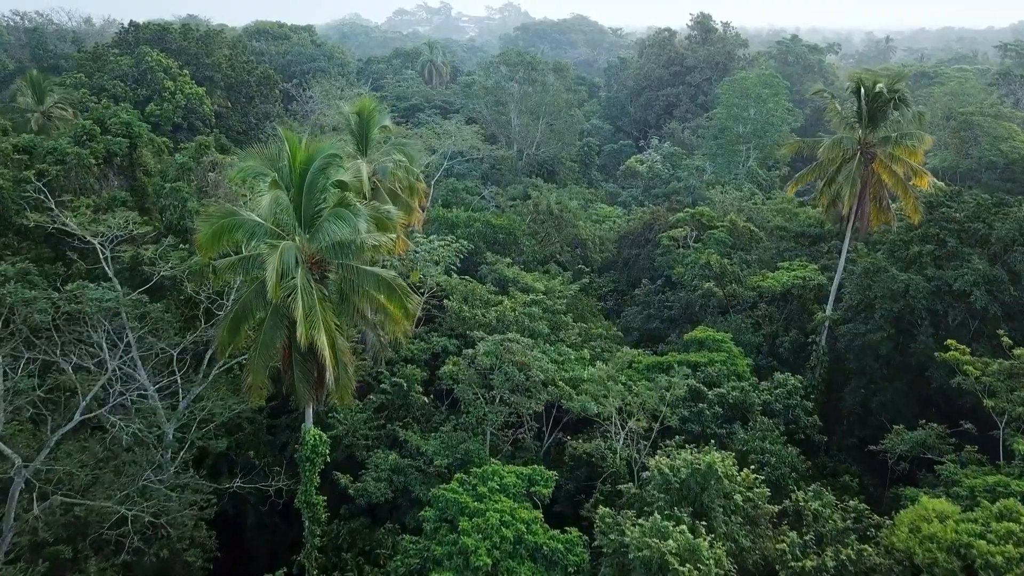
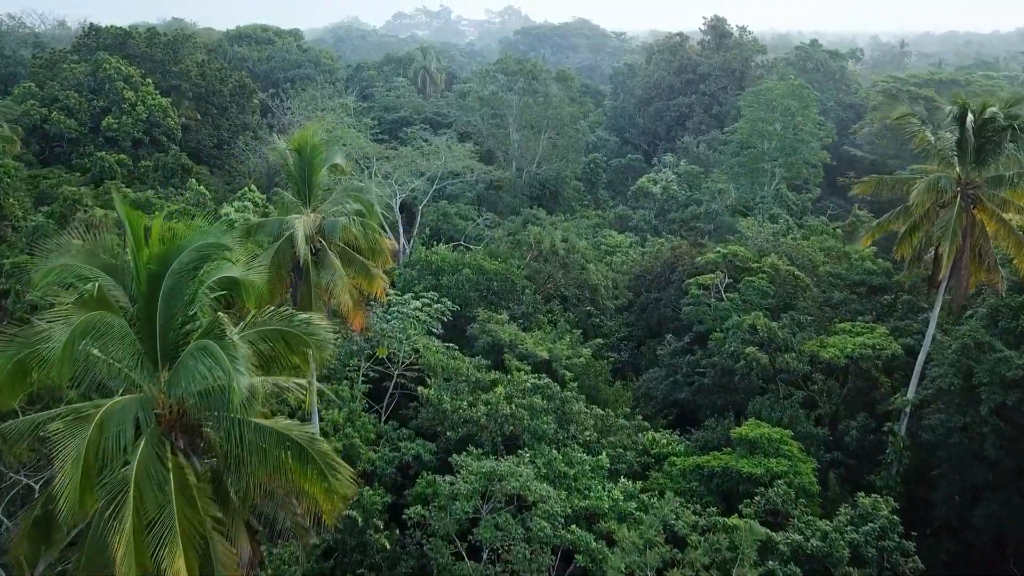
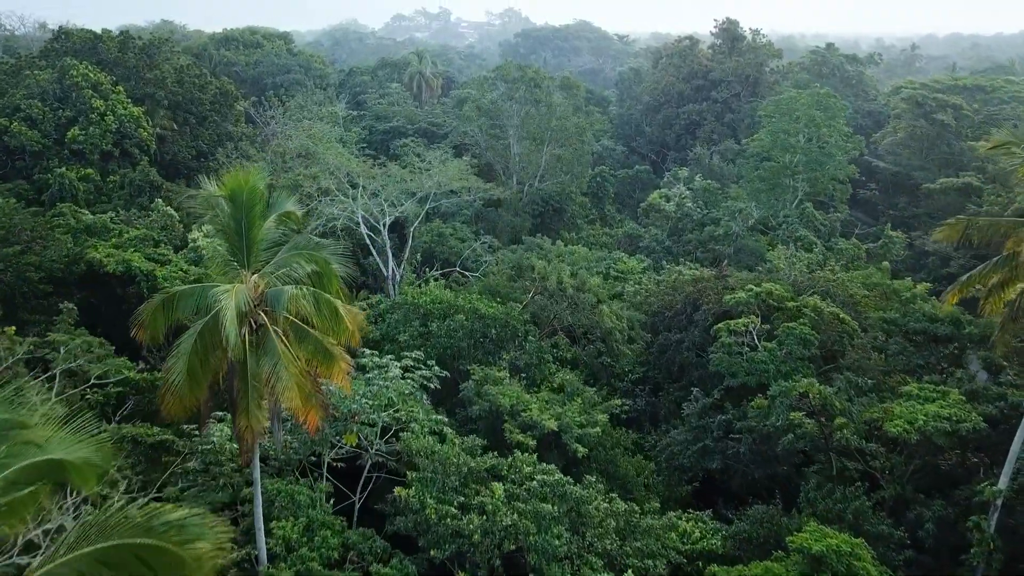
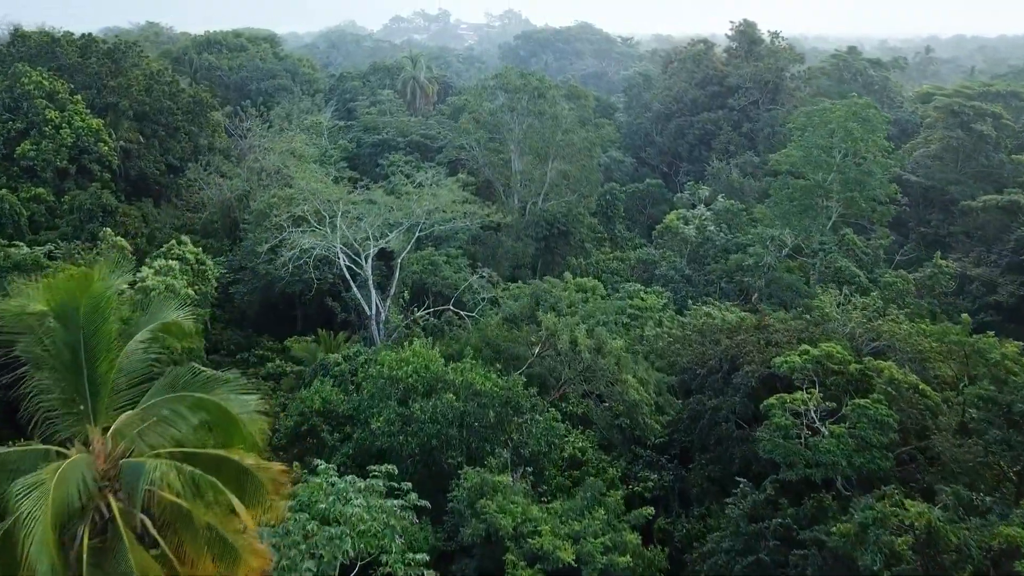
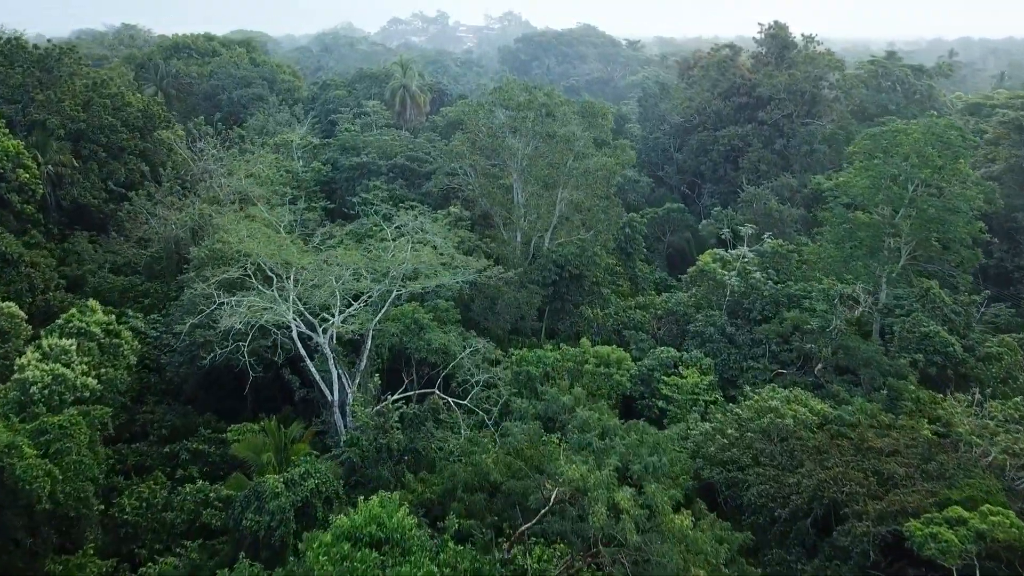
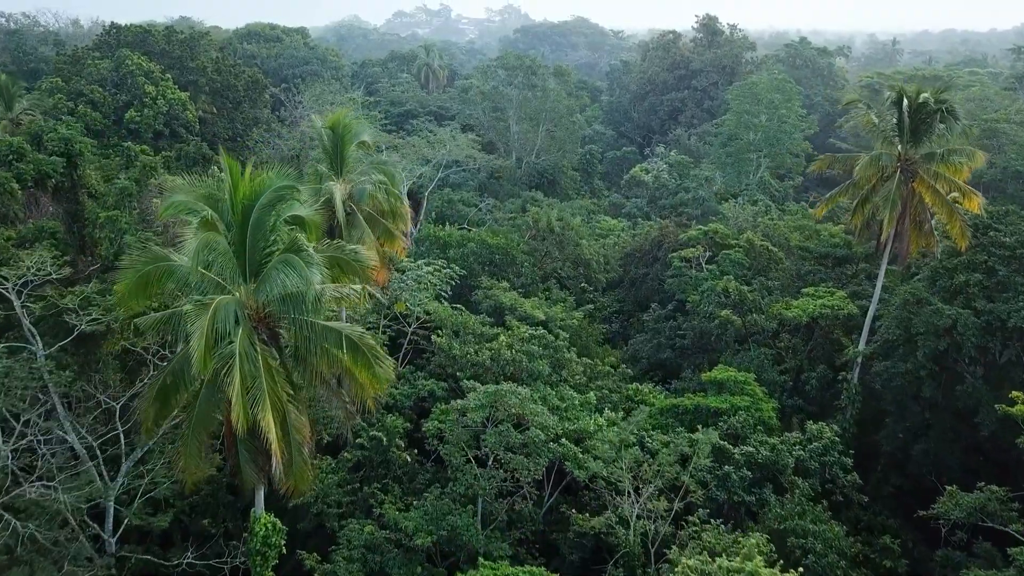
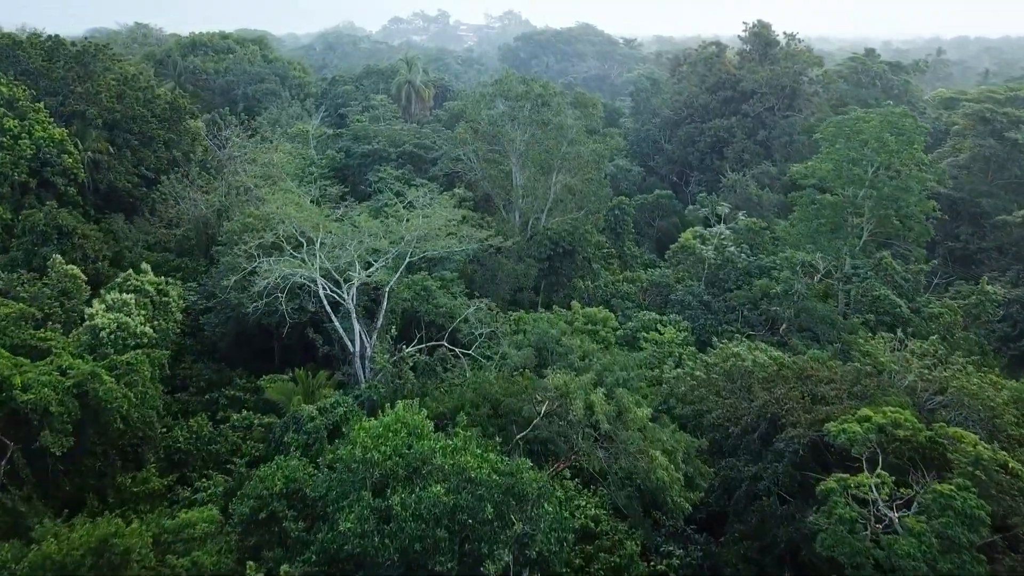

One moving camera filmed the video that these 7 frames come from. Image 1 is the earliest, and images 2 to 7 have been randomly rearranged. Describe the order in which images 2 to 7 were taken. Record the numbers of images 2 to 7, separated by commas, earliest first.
6, 2, 3, 4, 7, 5
